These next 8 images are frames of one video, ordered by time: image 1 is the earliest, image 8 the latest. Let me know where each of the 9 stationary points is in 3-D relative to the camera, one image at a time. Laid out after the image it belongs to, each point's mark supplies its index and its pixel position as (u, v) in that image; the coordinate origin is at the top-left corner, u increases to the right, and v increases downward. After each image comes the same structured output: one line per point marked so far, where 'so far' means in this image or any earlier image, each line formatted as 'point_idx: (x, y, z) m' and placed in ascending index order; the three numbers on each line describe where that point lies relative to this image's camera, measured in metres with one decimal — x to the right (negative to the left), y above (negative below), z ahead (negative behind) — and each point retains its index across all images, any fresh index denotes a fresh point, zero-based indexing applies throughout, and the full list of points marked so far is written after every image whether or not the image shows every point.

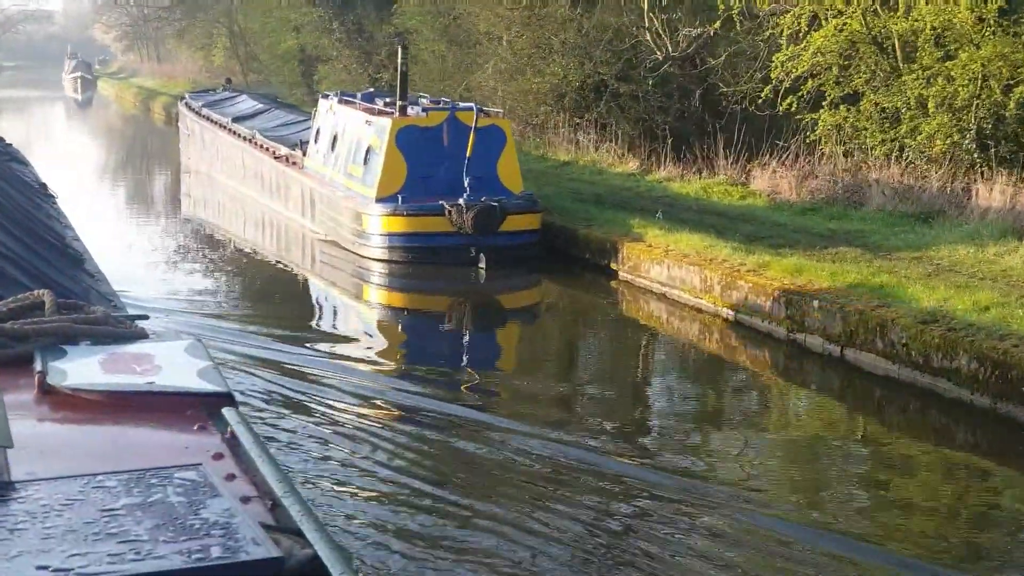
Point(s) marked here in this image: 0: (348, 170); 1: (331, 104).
0: (-2.2, +1.6, +15.1) m
1: (-2.6, +2.7, +16.1) m
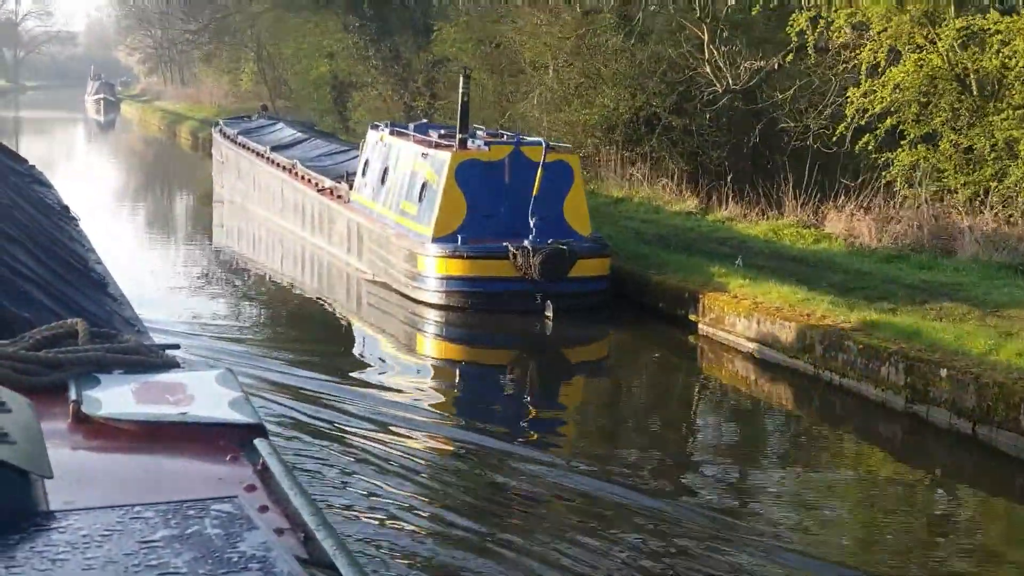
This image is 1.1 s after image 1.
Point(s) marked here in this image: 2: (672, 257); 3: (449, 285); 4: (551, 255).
0: (-1.4, +1.0, +14.0) m
1: (-1.8, +2.1, +15.1) m
2: (+2.0, +0.4, +13.9) m
3: (-0.7, 0.0, +12.6) m
4: (+0.4, +0.4, +12.3) m
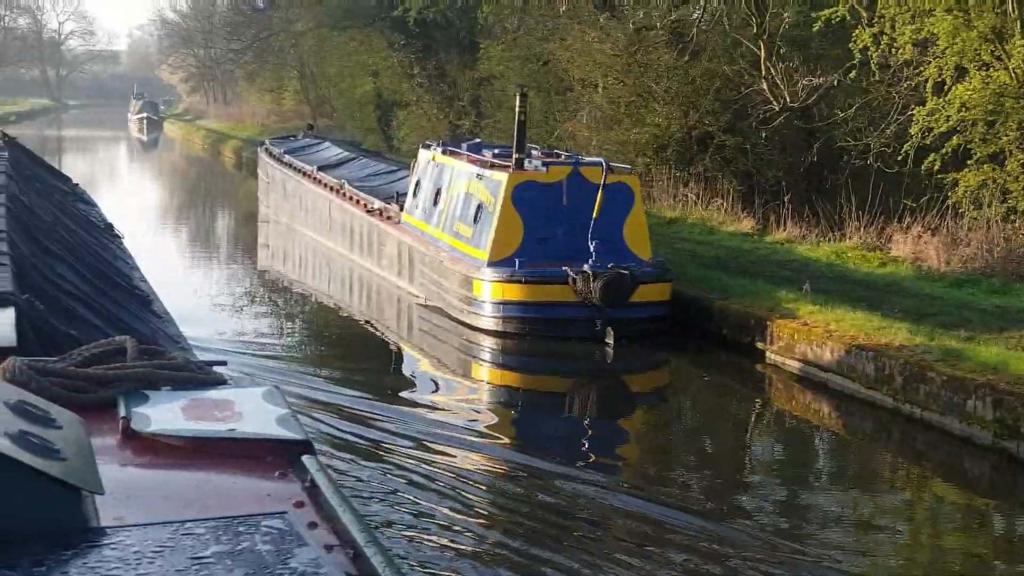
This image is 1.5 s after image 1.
0: (-0.7, +0.7, +13.6) m
1: (-1.0, +1.8, +14.7) m
2: (+2.7, +0.1, +13.4) m
3: (-0.1, -0.3, +12.2) m
4: (+1.1, +0.1, +11.8) m
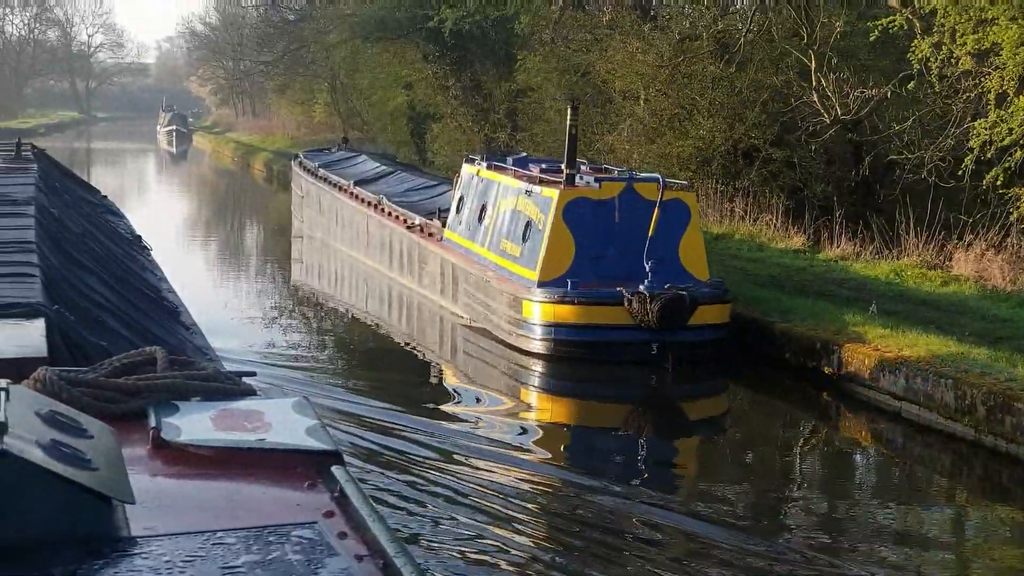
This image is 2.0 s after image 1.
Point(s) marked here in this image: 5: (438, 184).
0: (-0.1, +0.5, +13.1) m
1: (-0.4, +1.5, +14.2) m
2: (+3.3, -0.2, +12.8) m
3: (+0.5, -0.5, +11.7) m
4: (+1.6, -0.1, +11.3) m
5: (-1.2, +1.8, +18.8) m
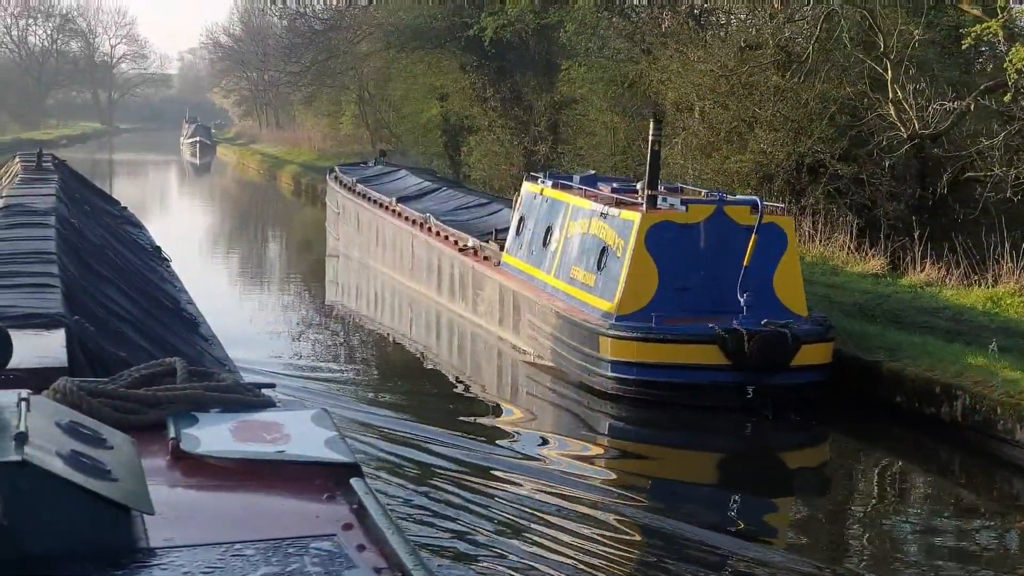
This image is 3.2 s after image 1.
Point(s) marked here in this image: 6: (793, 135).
0: (+0.7, +0.1, +11.9) m
1: (+0.4, +1.2, +13.0) m
2: (+4.0, -0.5, +11.5) m
3: (+1.2, -0.8, +10.4) m
4: (+2.3, -0.5, +10.0) m
5: (-0.3, +1.4, +17.6) m
6: (+5.0, +2.8, +19.6) m
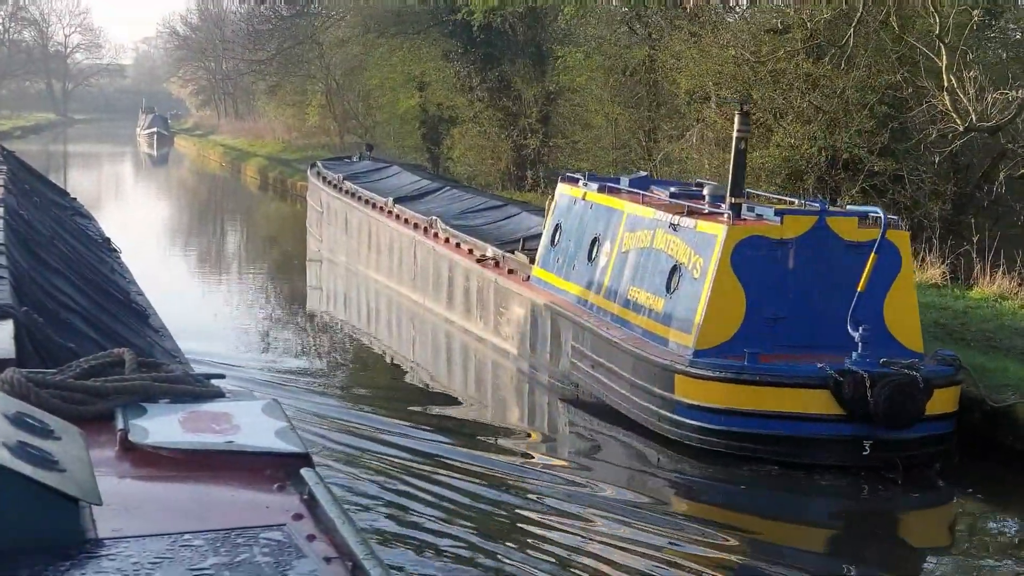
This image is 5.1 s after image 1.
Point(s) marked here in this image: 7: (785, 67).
0: (+1.1, -0.1, +9.9) m
1: (+0.7, +1.0, +11.1) m
2: (+4.5, -0.7, +9.7) m
3: (+1.7, -1.1, +8.5) m
4: (+2.8, -0.7, +8.1) m
5: (-0.1, +1.2, +15.6) m
6: (+5.1, +2.6, +17.8) m
7: (+4.5, +3.6, +18.1) m
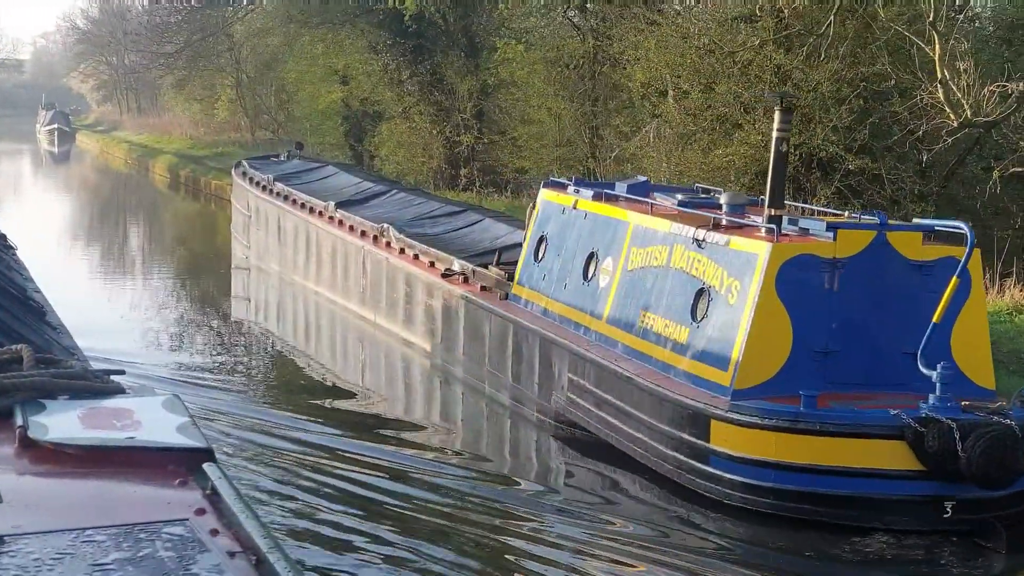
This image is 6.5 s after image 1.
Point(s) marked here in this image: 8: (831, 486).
0: (+1.0, -0.3, +8.4) m
1: (+0.6, +0.8, +9.5) m
2: (+4.4, -0.9, +8.5) m
3: (+1.7, -1.2, +7.1) m
4: (+2.9, -0.9, +6.8) m
5: (-0.6, +1.0, +14.0) m
6: (+4.4, +2.5, +16.6) m
7: (+3.8, +3.5, +16.8) m
8: (+2.1, -1.3, +7.0) m
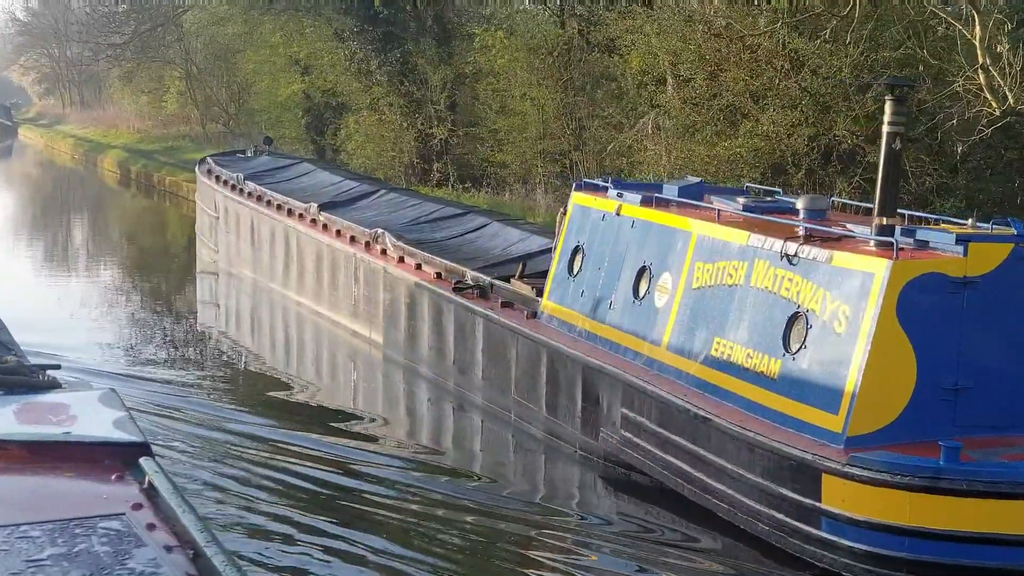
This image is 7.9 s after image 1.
0: (+1.4, -0.4, +7.2) m
1: (+0.9, +0.6, +8.2) m
2: (+4.7, -1.0, +7.4) m
3: (+2.1, -1.4, +5.9) m
4: (+3.3, -1.0, +5.6) m
5: (-0.6, +0.9, +12.6) m
6: (+4.3, +2.5, +15.4) m
7: (+3.7, +3.5, +15.6) m
8: (+2.5, -1.4, +5.8) m
